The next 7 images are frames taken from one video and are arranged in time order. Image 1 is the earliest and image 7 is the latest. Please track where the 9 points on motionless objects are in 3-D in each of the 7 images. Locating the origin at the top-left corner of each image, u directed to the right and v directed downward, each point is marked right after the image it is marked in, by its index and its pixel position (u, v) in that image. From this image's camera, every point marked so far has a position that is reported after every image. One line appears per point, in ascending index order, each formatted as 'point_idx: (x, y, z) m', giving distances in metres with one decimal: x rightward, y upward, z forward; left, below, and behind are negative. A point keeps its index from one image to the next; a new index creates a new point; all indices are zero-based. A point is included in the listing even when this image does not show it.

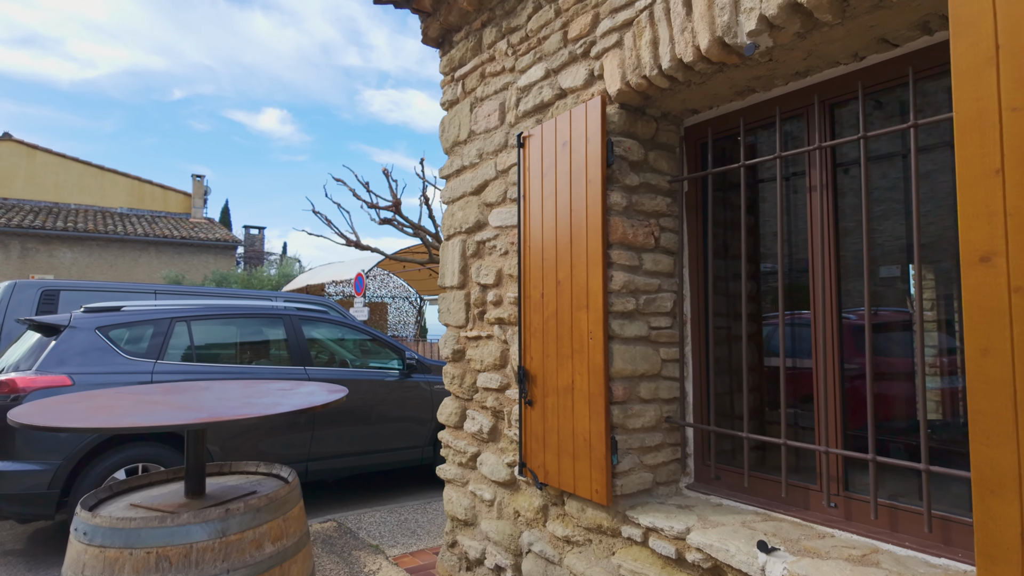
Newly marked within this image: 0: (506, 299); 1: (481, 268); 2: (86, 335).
0: (0.0, -0.1, +3.1) m
1: (-0.2, +0.1, +3.3) m
2: (-3.3, -0.4, +4.7) m
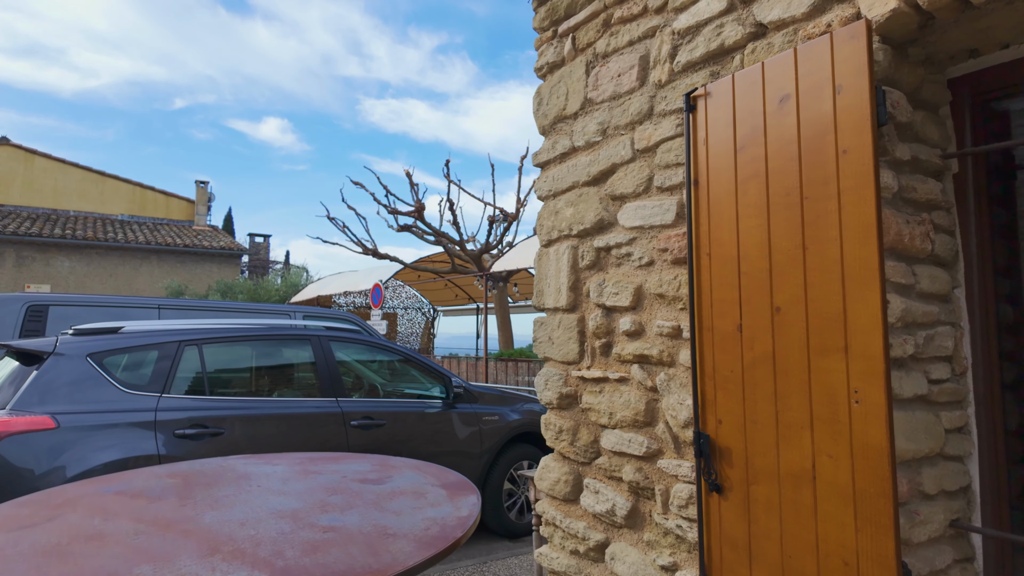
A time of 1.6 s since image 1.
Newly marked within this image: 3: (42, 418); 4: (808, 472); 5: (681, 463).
0: (+0.5, -0.2, +2.2) m
1: (+0.4, 0.0, +2.4) m
2: (-2.8, -0.5, +3.9) m
3: (-2.7, -0.7, +3.5) m
4: (+0.8, -0.5, +1.6) m
5: (+0.6, -0.6, +2.0) m
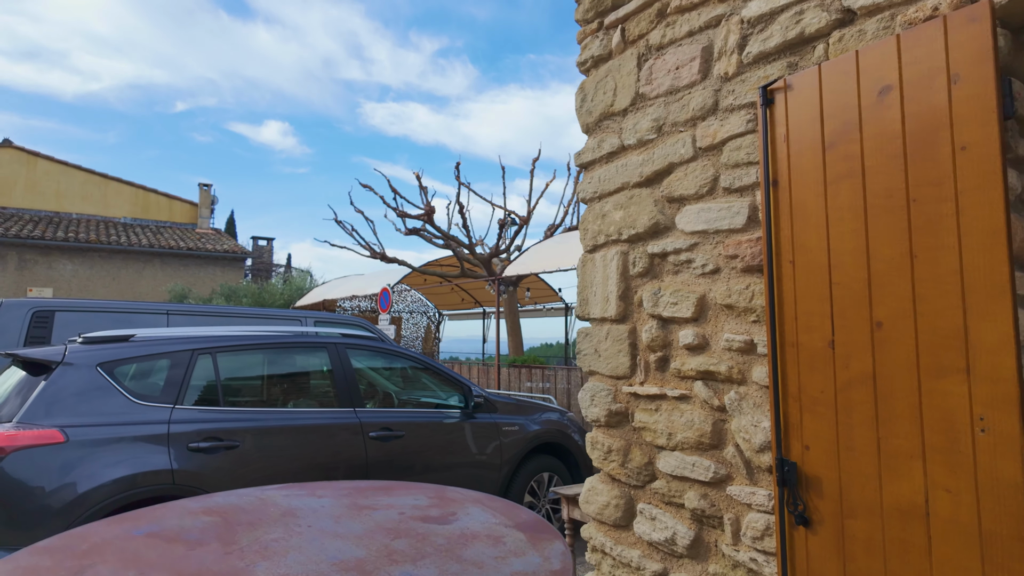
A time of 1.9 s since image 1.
0: (+0.7, -0.2, +2.0) m
1: (+0.5, 0.0, +2.2) m
2: (-2.6, -0.5, +3.7) m
3: (-2.5, -0.8, +3.3) m
4: (+1.0, -0.5, +1.4) m
5: (+0.7, -0.6, +1.9) m
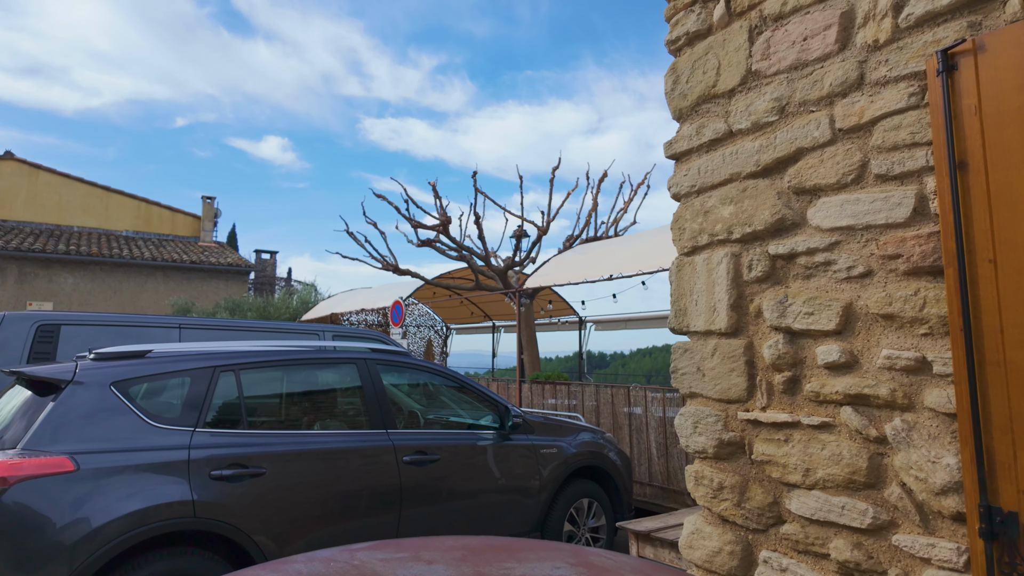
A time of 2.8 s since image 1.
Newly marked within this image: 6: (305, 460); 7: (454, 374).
0: (+1.0, -0.2, +1.7) m
1: (+0.9, 0.0, +1.9) m
2: (-2.3, -0.6, +3.3) m
3: (-2.2, -0.8, +3.0) m
4: (+1.3, -0.5, +1.1) m
5: (+1.1, -0.6, +1.5) m
6: (-1.3, -1.1, +3.7) m
7: (-0.4, -0.7, +4.9) m
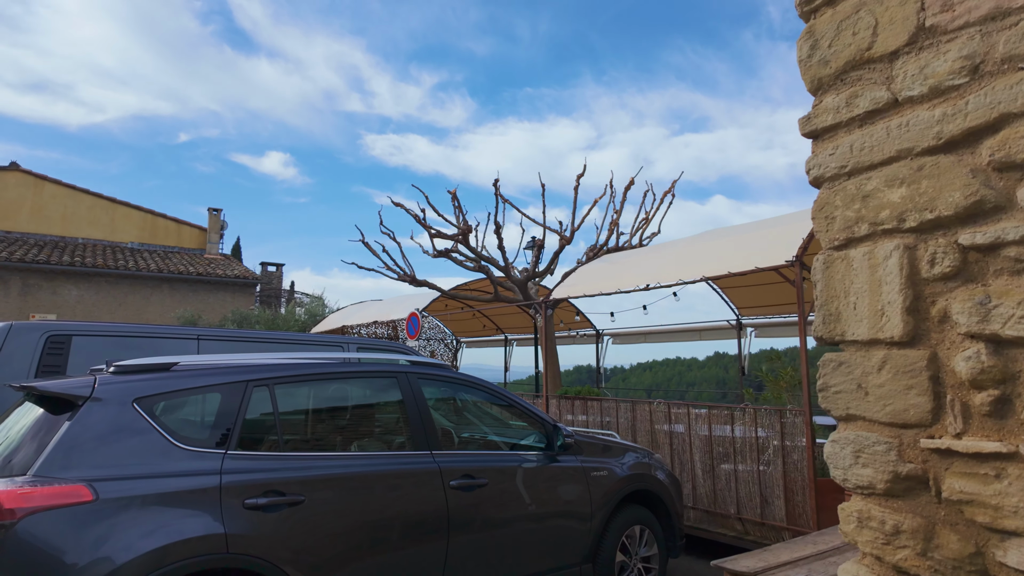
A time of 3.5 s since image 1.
0: (+1.3, -0.2, +1.3) m
1: (+1.2, 0.0, +1.5) m
2: (-1.9, -0.6, +3.0) m
3: (-1.9, -0.9, +2.6) m
4: (+1.6, -0.5, +0.7) m
5: (+1.4, -0.6, +1.2) m
6: (-0.9, -1.1, +3.4) m
7: (-0.1, -0.8, +4.5) m
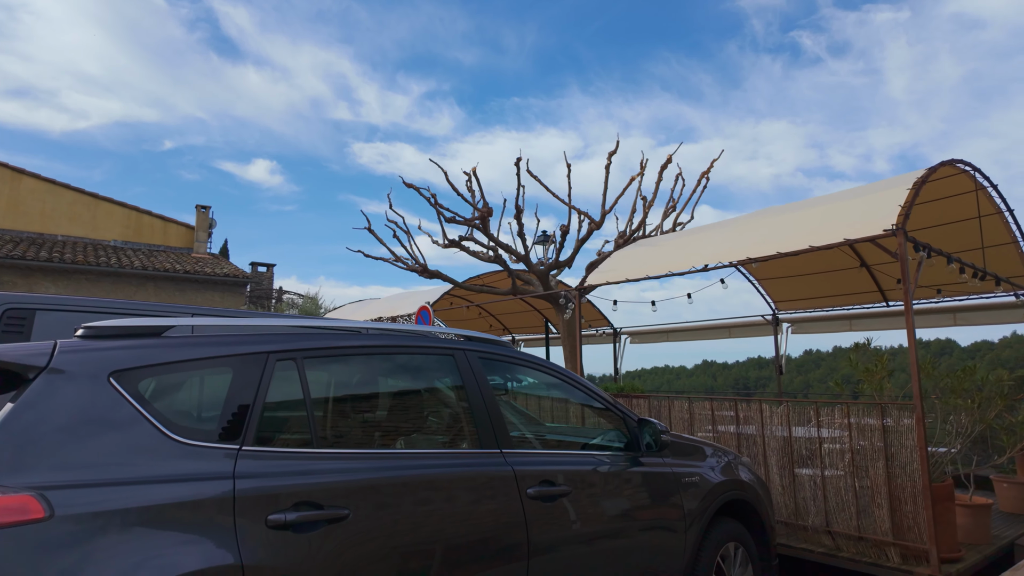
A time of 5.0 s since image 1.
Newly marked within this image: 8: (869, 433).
0: (+1.8, +0.1, +0.5) m
1: (+1.7, +0.2, +0.7) m
2: (-1.5, -0.4, +2.1) m
3: (-1.4, -0.6, +1.7) m
4: (+2.1, -0.2, -0.1) m
5: (+1.9, -0.4, +0.4) m
6: (-0.5, -0.8, +2.5) m
7: (+0.3, -0.5, +3.6) m
8: (+2.7, -1.1, +4.7) m
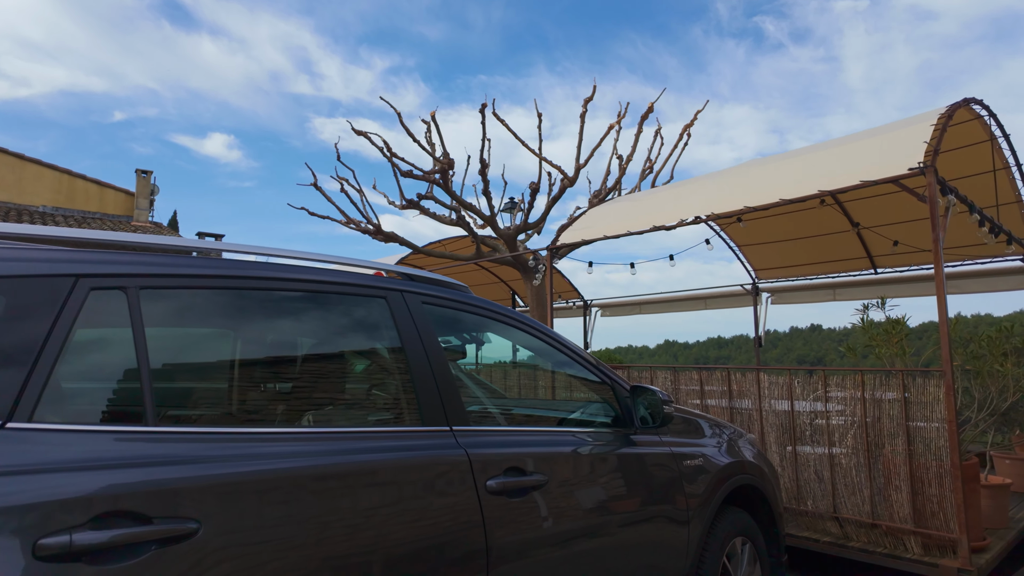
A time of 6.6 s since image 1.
0: (+1.8, +0.3, -0.2) m
1: (+1.7, +0.4, 0.0) m
2: (-1.6, -0.1, +1.2) m
3: (-1.5, -0.3, +0.9) m
4: (+2.1, 0.0, -0.8) m
5: (+1.9, -0.2, -0.3) m
6: (-0.6, -0.6, +1.7) m
7: (+0.1, -0.2, +2.9) m
8: (+2.5, -0.8, +4.0) m
